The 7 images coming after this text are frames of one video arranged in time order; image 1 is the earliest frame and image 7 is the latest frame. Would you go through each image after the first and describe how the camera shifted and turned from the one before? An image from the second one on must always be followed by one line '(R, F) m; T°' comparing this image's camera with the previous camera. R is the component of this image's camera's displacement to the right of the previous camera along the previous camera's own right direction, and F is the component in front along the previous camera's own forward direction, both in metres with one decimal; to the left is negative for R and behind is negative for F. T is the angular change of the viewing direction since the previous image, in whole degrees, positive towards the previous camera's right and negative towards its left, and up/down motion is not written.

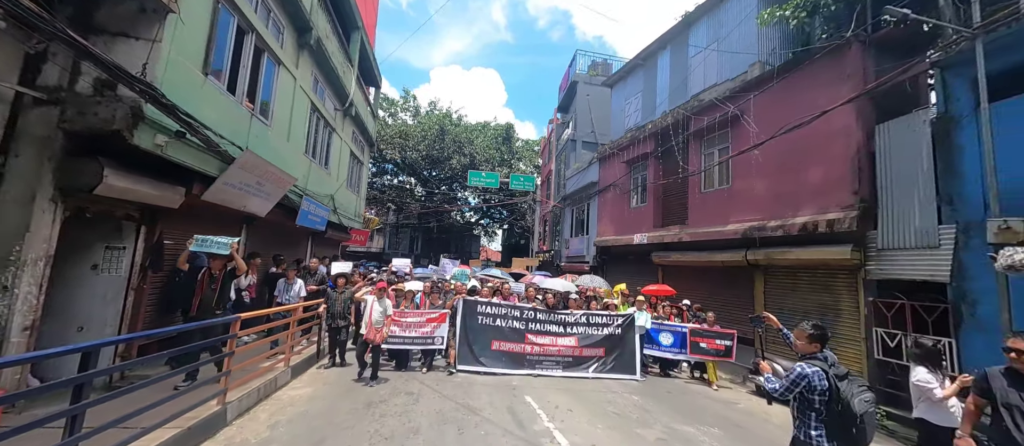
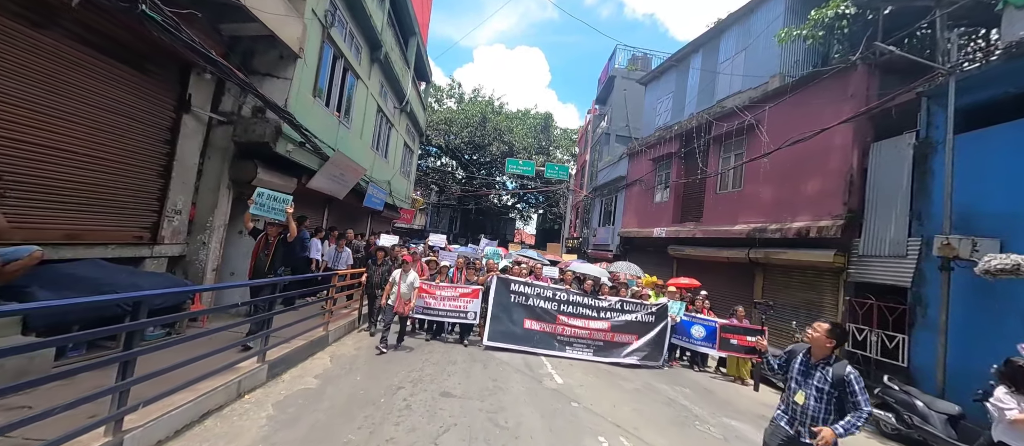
(+0.3, -1.7) m; -5°
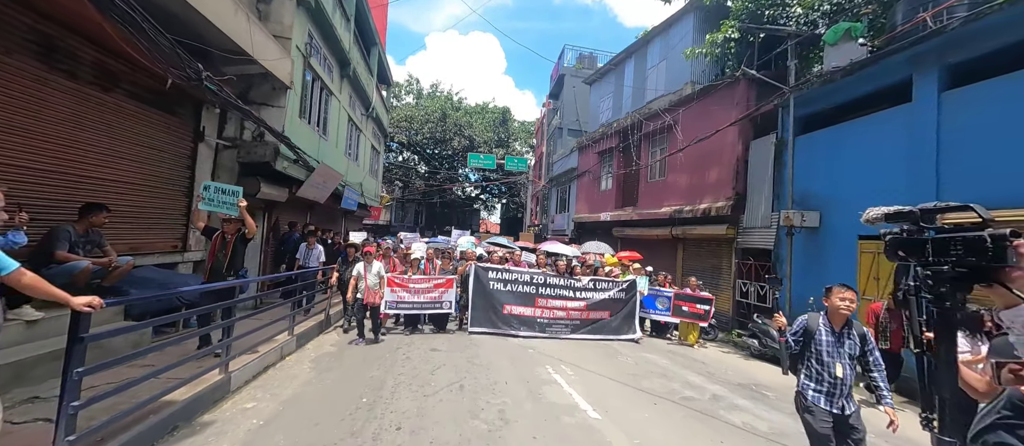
(0.0, -1.8) m; +5°
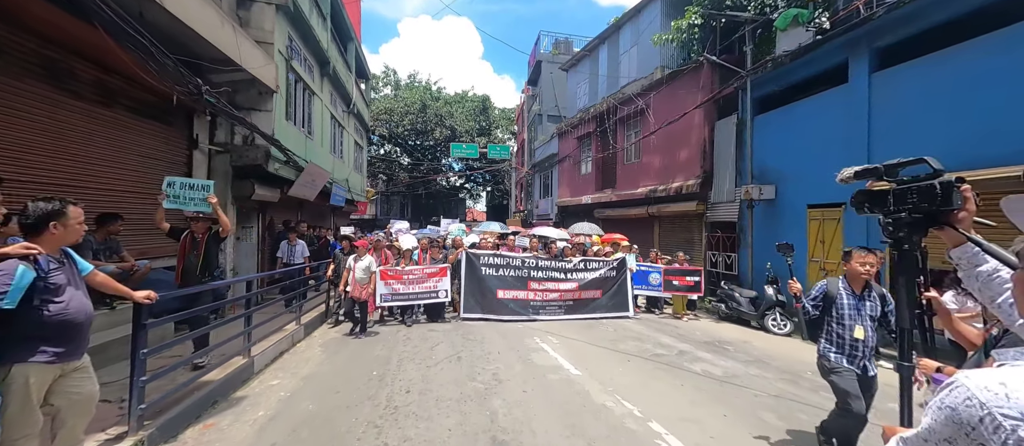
(0.0, -0.6) m; +2°
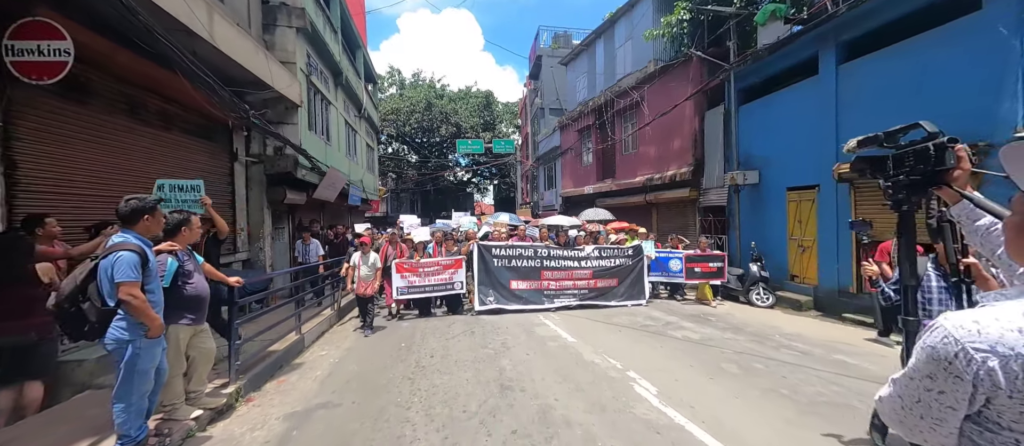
(+0.1, -1.0) m; -1°
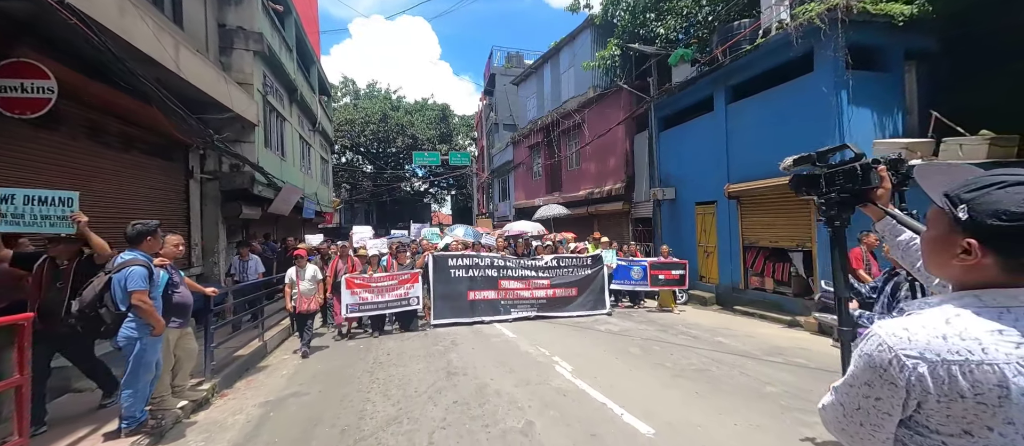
(+0.2, -1.0) m; +6°
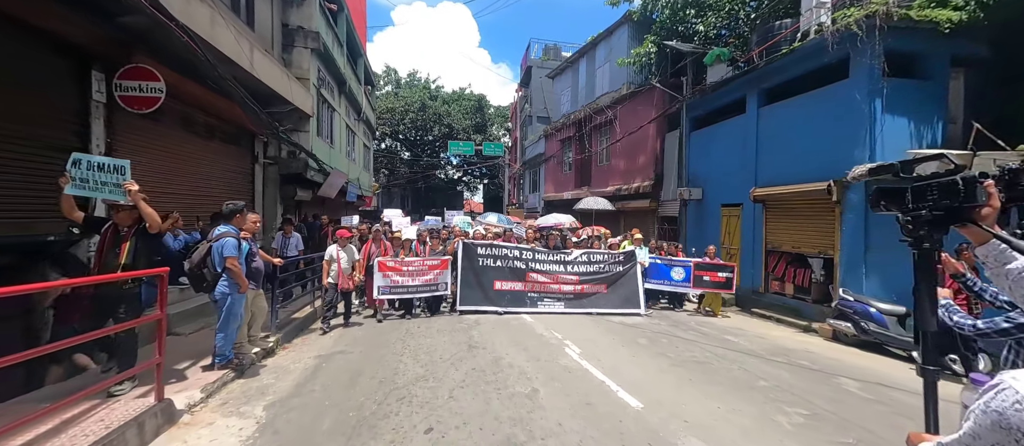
(+0.2, -0.7) m; -5°
